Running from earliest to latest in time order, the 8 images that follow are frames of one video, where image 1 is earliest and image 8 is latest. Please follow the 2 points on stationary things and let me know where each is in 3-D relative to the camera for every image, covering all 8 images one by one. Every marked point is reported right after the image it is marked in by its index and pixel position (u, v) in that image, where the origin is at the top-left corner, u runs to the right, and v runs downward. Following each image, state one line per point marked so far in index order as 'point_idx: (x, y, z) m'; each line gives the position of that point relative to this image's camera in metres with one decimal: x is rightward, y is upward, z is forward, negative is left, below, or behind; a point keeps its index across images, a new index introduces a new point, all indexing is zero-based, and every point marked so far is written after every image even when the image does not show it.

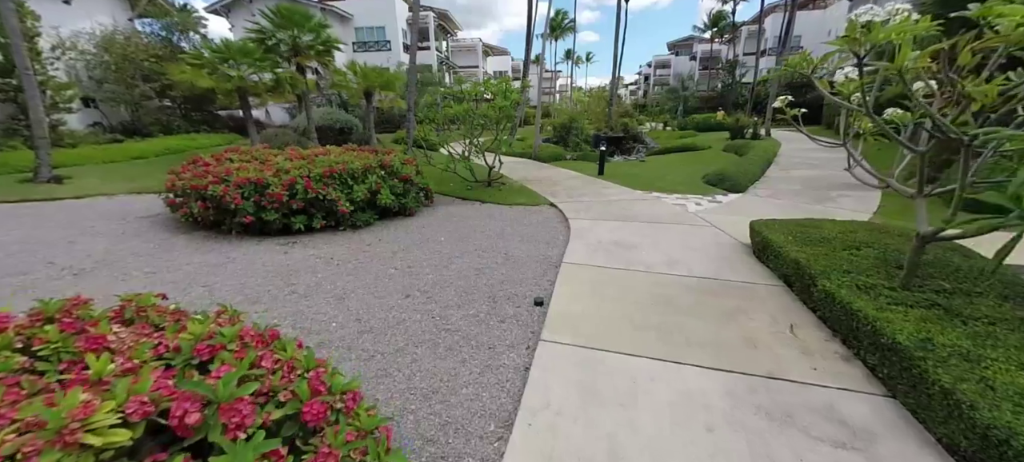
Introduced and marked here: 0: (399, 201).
0: (-1.5, +0.4, +5.1) m
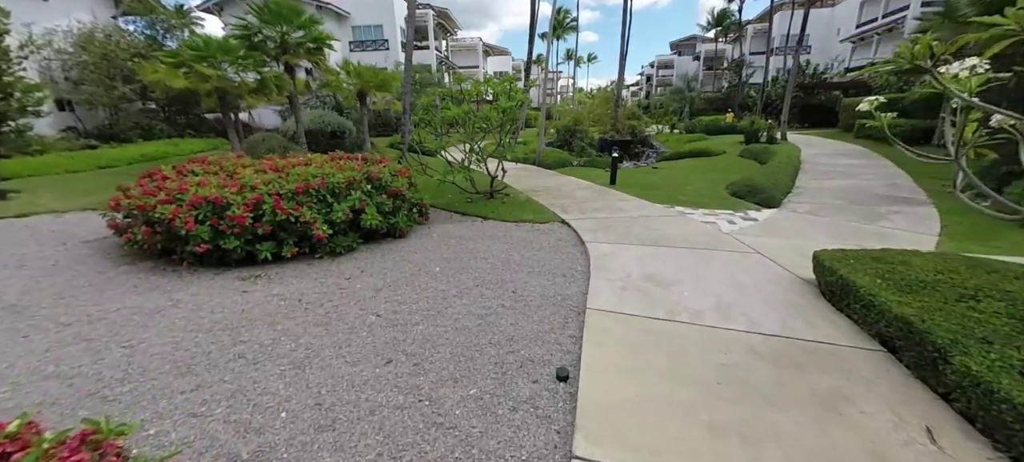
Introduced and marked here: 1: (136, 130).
0: (-1.4, +0.1, +4.3) m
1: (-11.7, +3.1, +12.2) m
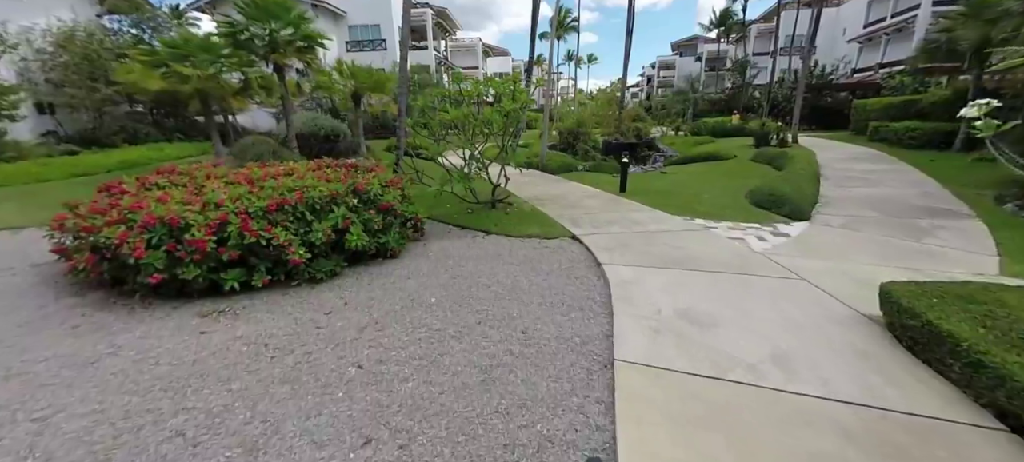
0: (-1.3, -0.1, +3.8) m
1: (-11.6, +2.9, +11.6) m
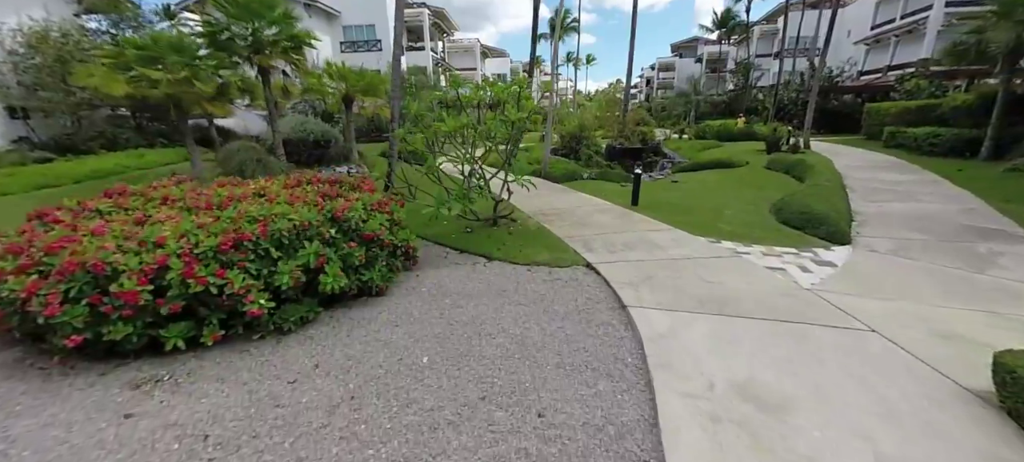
0: (-1.3, -0.4, +3.2) m
1: (-11.6, +2.6, +11.0) m
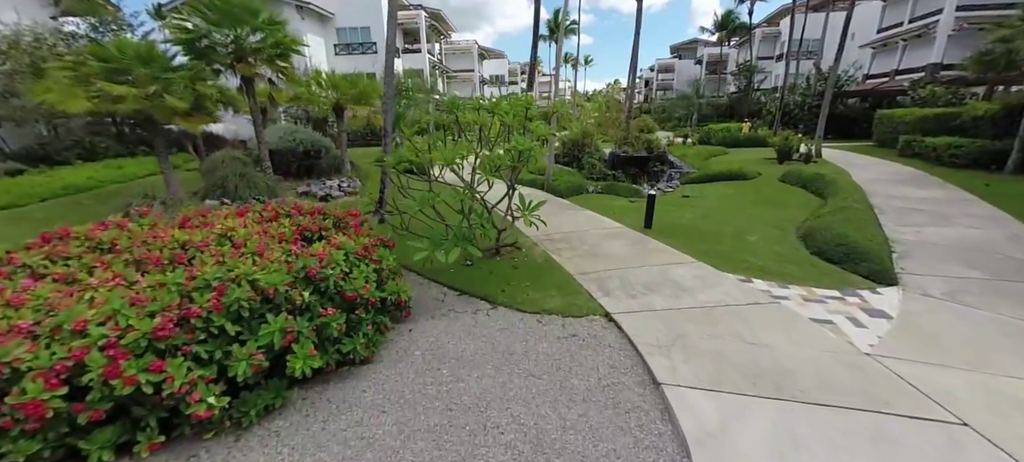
0: (-1.2, -0.8, +2.7) m
1: (-11.6, +2.1, +10.4) m
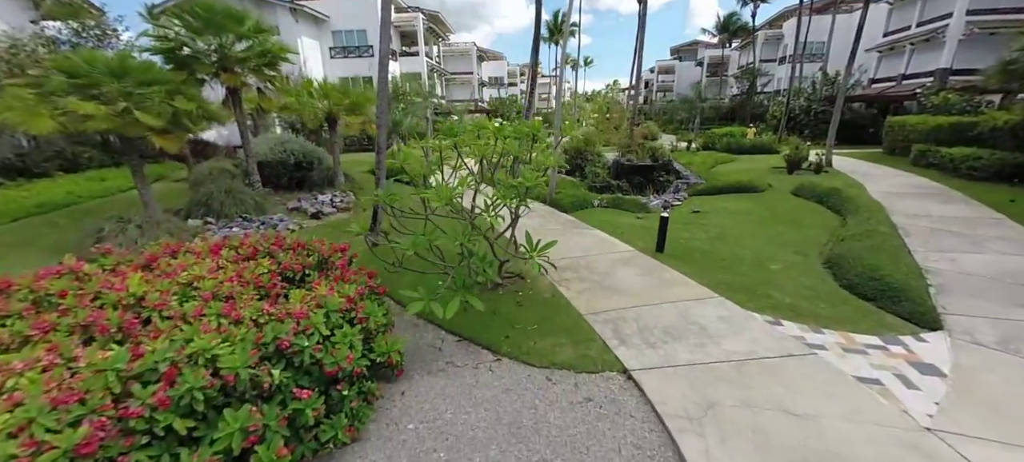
0: (-1.1, -1.2, +2.3) m
1: (-11.6, +1.8, +9.9) m
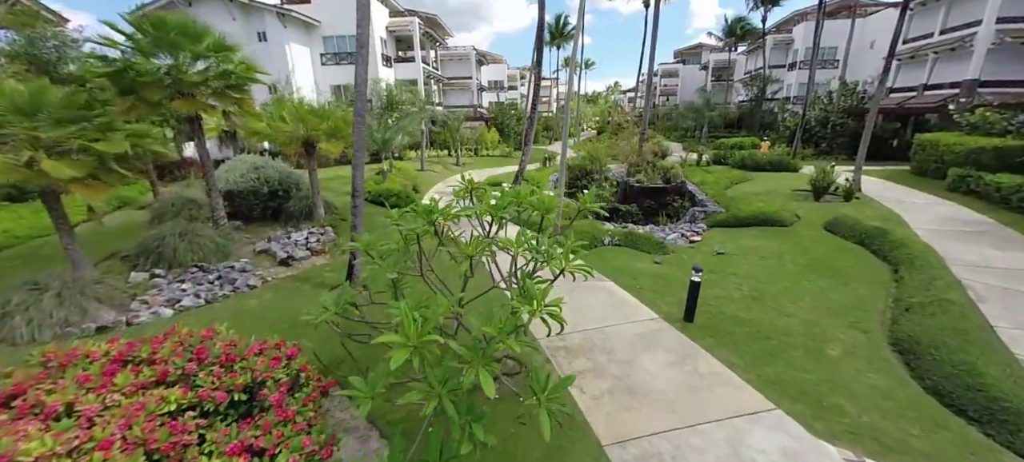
0: (-1.1, -2.0, +1.3) m
1: (-11.6, +1.0, +9.0) m
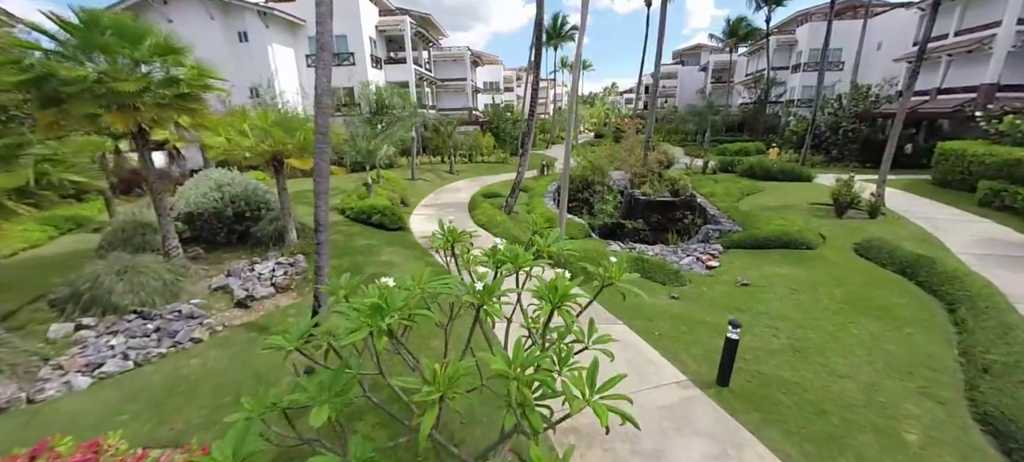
0: (-1.1, -2.5, +0.4) m
1: (-11.6, +0.5, +8.0) m
